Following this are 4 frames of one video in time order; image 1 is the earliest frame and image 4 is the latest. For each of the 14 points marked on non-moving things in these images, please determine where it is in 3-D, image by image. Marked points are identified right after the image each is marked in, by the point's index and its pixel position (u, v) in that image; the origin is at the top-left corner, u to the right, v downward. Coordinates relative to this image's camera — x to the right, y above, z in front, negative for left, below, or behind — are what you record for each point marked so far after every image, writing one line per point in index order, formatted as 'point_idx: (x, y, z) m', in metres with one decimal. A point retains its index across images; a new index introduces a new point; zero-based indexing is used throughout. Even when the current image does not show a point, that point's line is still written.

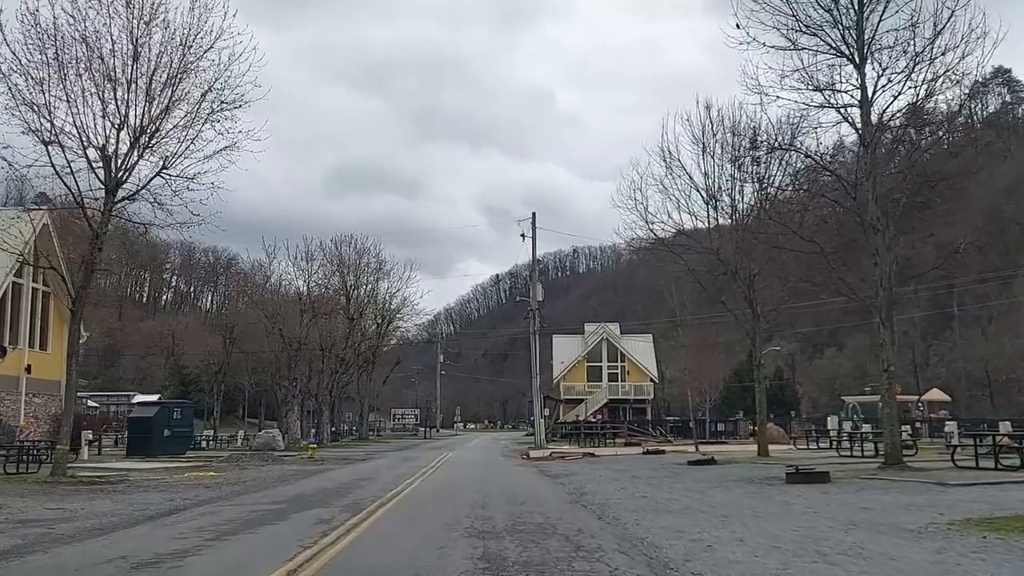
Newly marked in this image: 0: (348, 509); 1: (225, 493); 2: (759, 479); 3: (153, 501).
0: (-2.5, -3.4, +13.4) m
1: (-6.0, -4.3, +17.9) m
2: (+5.3, -4.1, +18.8) m
3: (-6.8, -4.0, +16.3) m
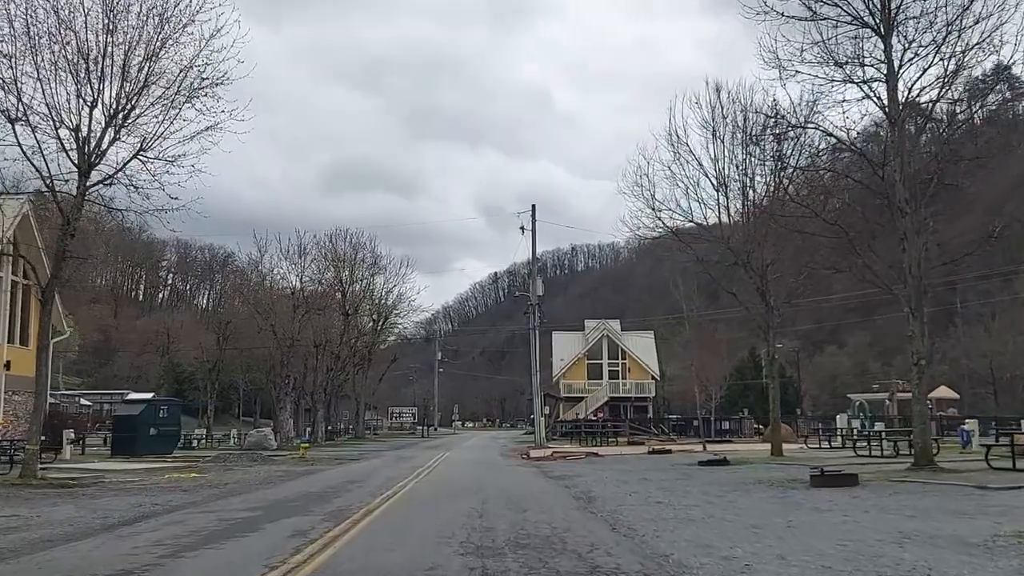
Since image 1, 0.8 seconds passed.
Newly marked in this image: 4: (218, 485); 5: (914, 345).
0: (-2.5, -3.2, +12.0) m
1: (-5.9, -4.0, +16.5) m
2: (+5.3, -3.9, +17.4) m
3: (-6.7, -3.8, +14.9) m
4: (-6.7, -4.5, +19.8) m
5: (+8.3, -1.2, +17.9) m
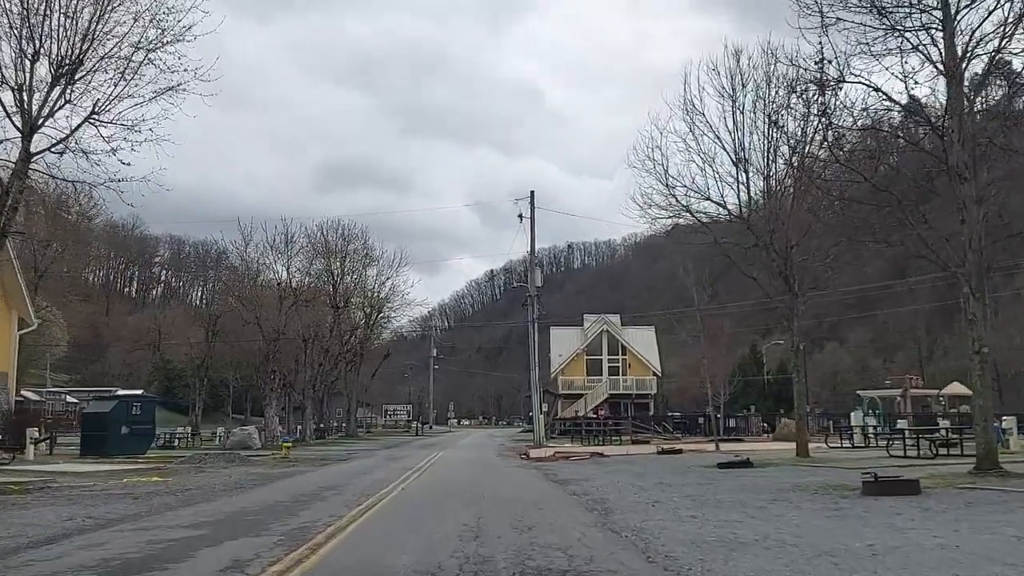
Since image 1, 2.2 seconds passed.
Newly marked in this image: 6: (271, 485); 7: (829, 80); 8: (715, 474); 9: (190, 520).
0: (-2.5, -2.8, +9.6) m
1: (-5.9, -3.6, +14.1) m
2: (+5.3, -3.5, +15.0) m
3: (-6.7, -3.3, +12.5) m
4: (-6.7, -4.1, +17.4) m
5: (+8.3, -0.8, +15.5) m
6: (-5.1, -4.2, +18.4) m
7: (+6.0, +4.0, +16.4) m
8: (+4.4, -4.0, +18.8) m
9: (-4.5, -3.2, +12.1) m
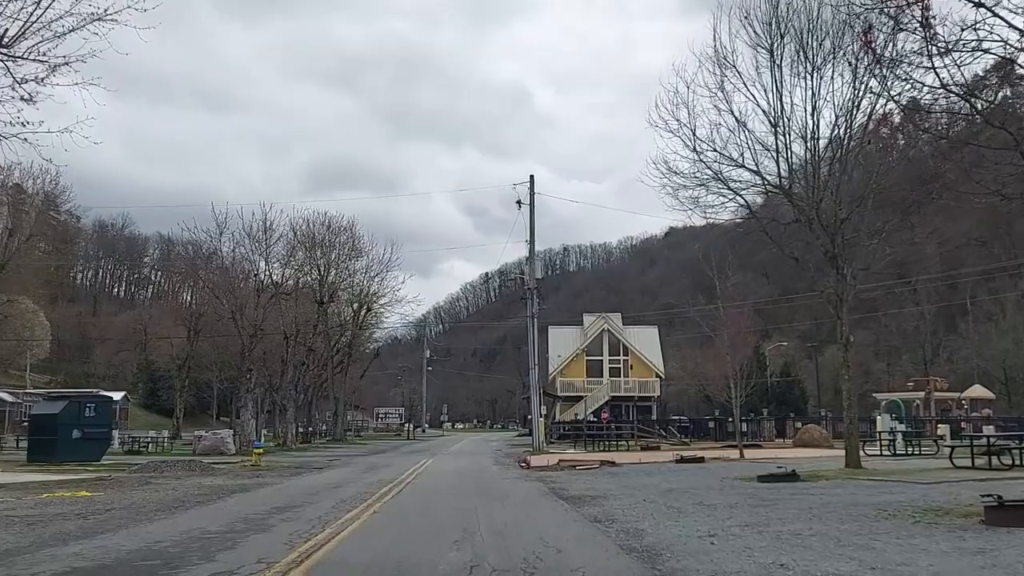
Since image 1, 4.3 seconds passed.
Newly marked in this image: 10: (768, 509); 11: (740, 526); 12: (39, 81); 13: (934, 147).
0: (-2.4, -2.3, +6.1) m
1: (-5.9, -3.1, +10.6) m
2: (+5.4, -3.0, +11.6) m
3: (-6.7, -2.8, +9.0) m
4: (-6.7, -3.6, +13.9) m
5: (+8.3, -0.3, +12.1) m
6: (-5.1, -3.7, +14.9) m
7: (+6.1, +4.4, +13.0) m
8: (+4.4, -3.6, +15.3) m
9: (-4.4, -2.7, +8.6) m
10: (+3.6, -3.2, +12.4) m
11: (+2.8, -2.9, +10.9) m
12: (-8.7, +4.3, +15.3) m
13: (+6.5, +2.3, +13.4) m
